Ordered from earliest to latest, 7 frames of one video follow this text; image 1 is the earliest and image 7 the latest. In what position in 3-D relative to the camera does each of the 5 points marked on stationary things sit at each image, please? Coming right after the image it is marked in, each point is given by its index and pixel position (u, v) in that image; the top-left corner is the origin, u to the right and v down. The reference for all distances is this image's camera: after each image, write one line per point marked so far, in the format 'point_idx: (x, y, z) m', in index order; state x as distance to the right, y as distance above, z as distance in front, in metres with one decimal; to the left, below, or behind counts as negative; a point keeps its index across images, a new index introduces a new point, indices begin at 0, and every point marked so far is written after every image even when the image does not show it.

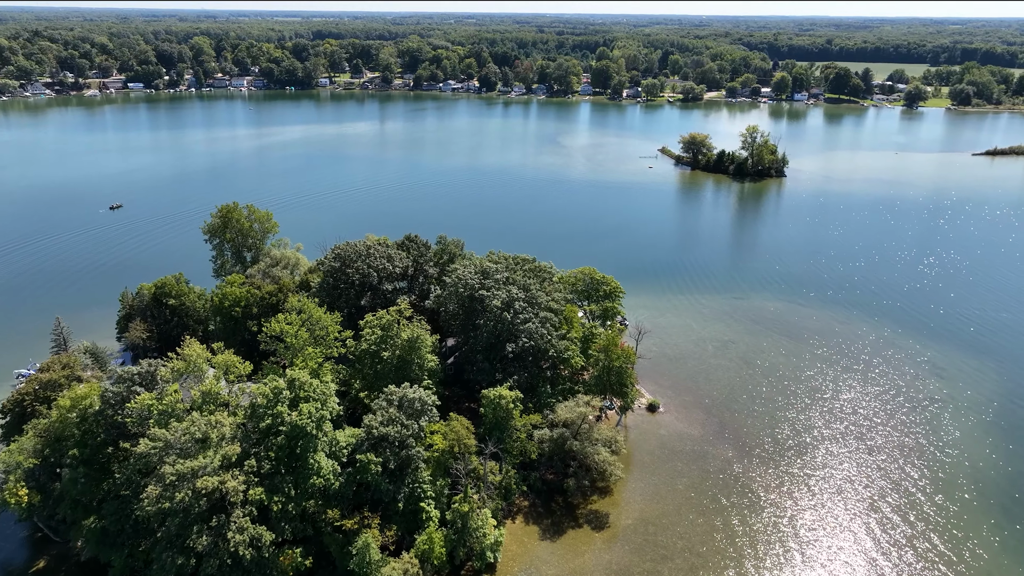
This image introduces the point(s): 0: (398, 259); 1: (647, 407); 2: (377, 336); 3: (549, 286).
0: (-3.1, +0.7, +18.6) m
1: (+3.7, -3.2, +18.8) m
2: (-3.0, -1.1, +15.1) m
3: (+1.0, +0.1, +18.2) m
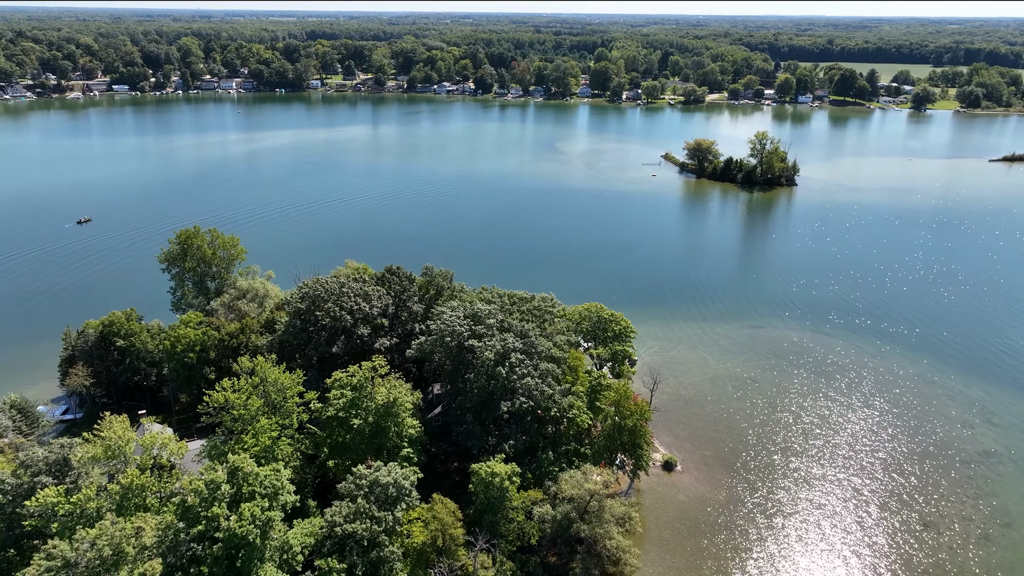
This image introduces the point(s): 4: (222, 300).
0: (-3.2, -0.2, +16.2) m
1: (+3.6, -4.2, +16.5) m
2: (-3.0, -2.0, +12.7) m
3: (+0.9, -0.9, +15.8) m
4: (-7.8, -0.3, +18.9) m
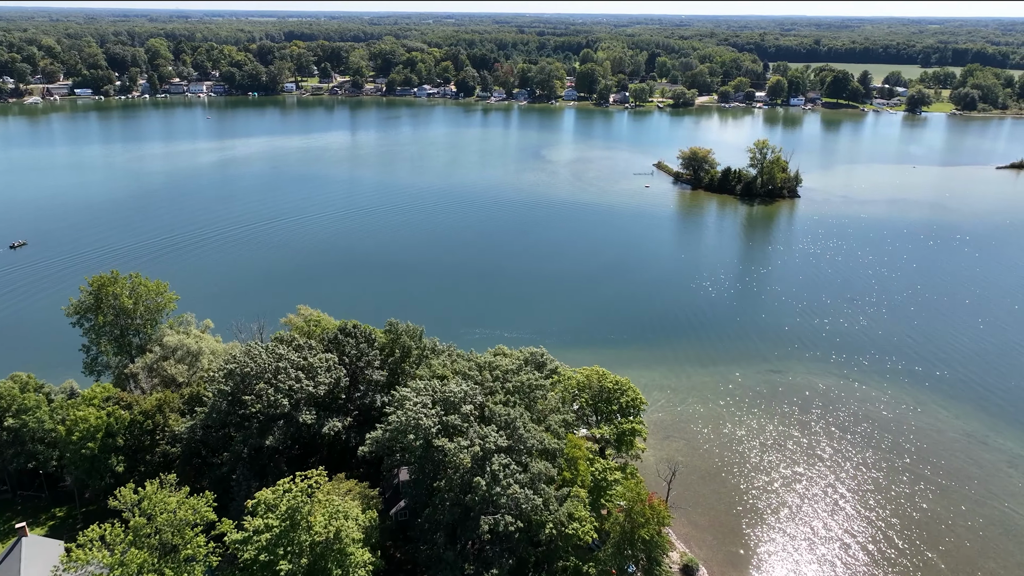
0: (-3.5, -1.5, +13.0) m
1: (+3.3, -5.4, +13.4) m
2: (-3.3, -3.3, +9.5) m
3: (+0.5, -2.1, +12.7) m
4: (-8.2, -1.7, +15.6) m
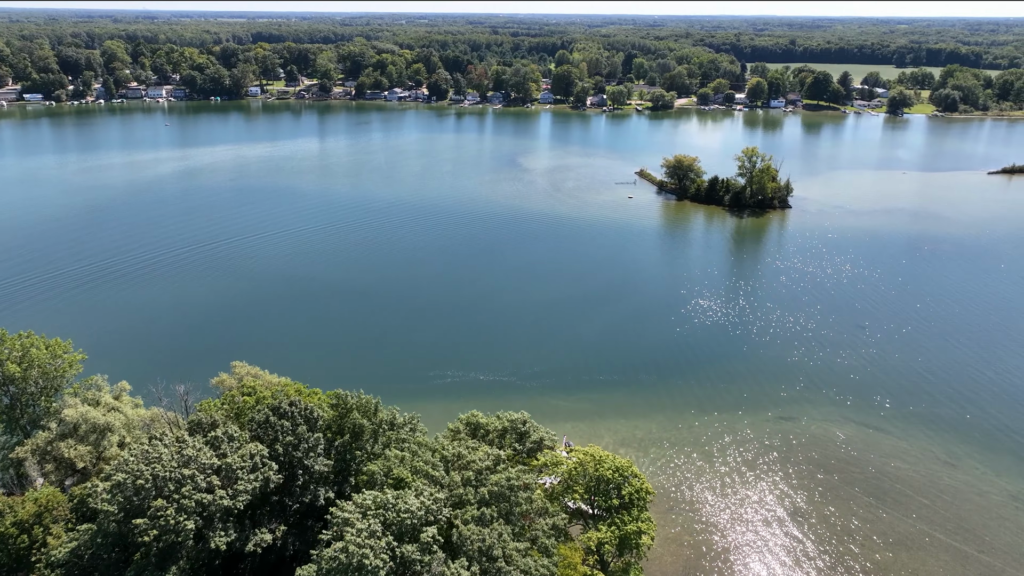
0: (-3.9, -2.7, +10.2) m
1: (+2.9, -6.4, +10.8) m
2: (-3.5, -4.4, +6.8) m
3: (+0.2, -3.2, +10.1) m
4: (-8.7, -2.8, +12.6) m
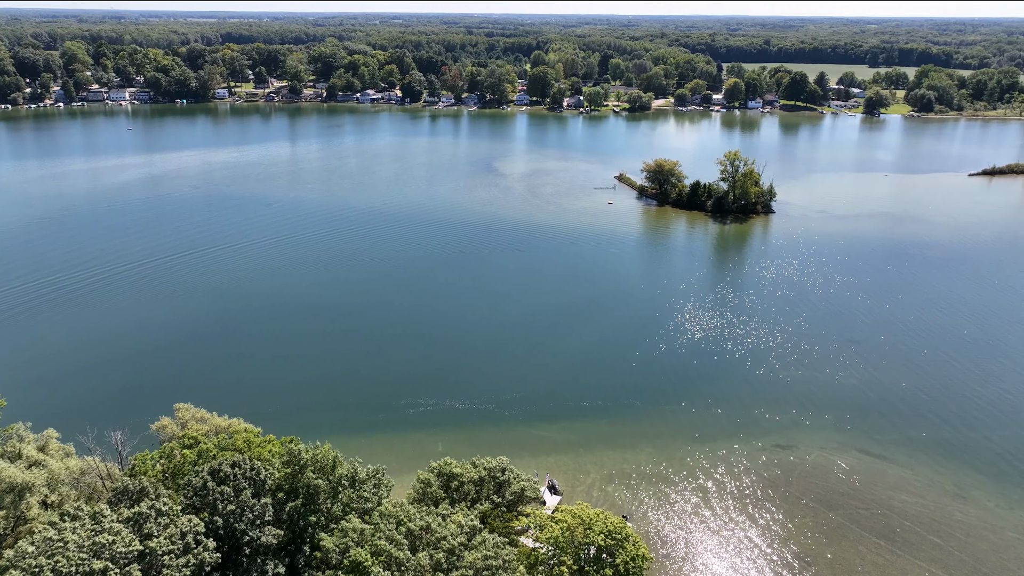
0: (-4.1, -3.3, +8.7) m
1: (+2.7, -7.0, +9.5) m
2: (-3.7, -5.1, +5.2) m
3: (-0.1, -3.8, +8.6) m
4: (-9.0, -3.5, +10.9) m
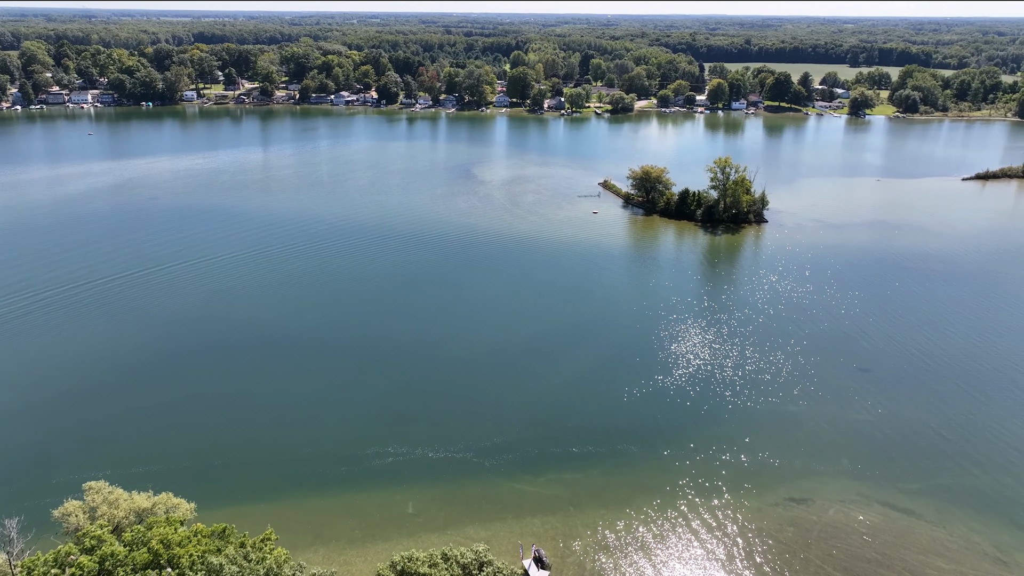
0: (-4.3, -4.1, +6.4) m
1: (+2.5, -7.8, +7.5) m
2: (-3.8, -5.9, +3.0) m
3: (-0.3, -4.6, +6.5) m
4: (-9.3, -4.4, +8.6) m
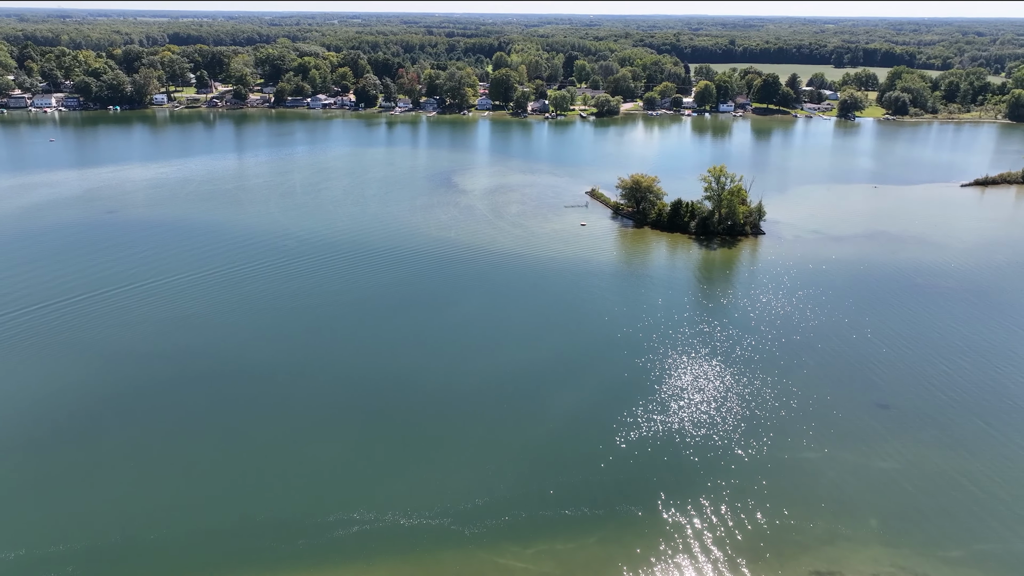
0: (-4.5, -5.1, +4.2) m
1: (+2.4, -8.6, +5.4) m
2: (-3.8, -6.8, +0.8) m
3: (-0.4, -5.5, +4.4) m
4: (-9.4, -5.4, +6.2) m
